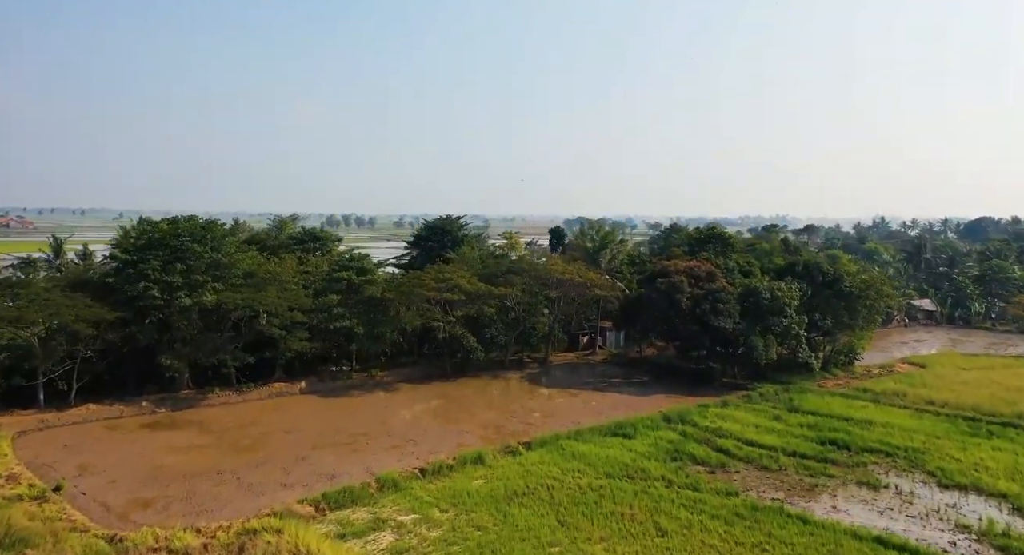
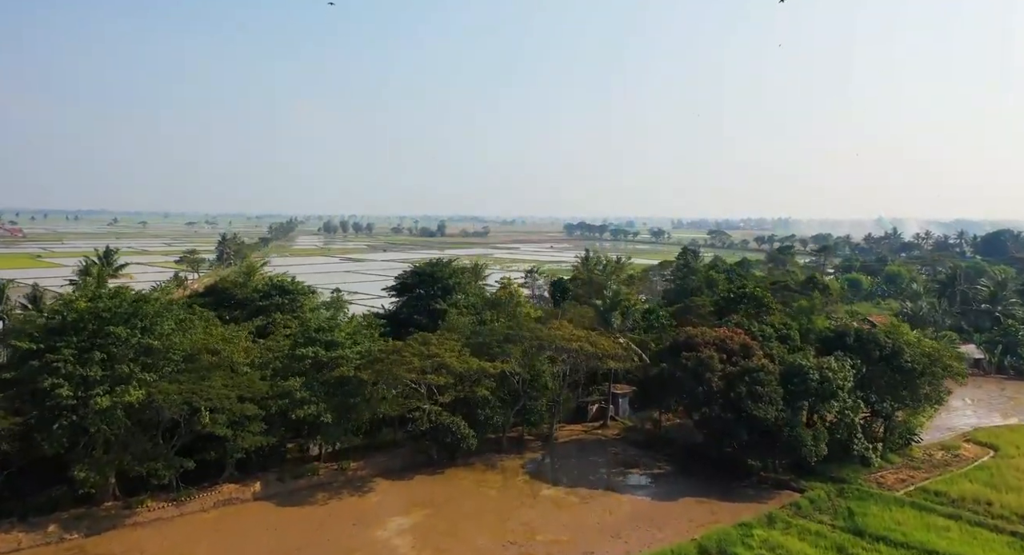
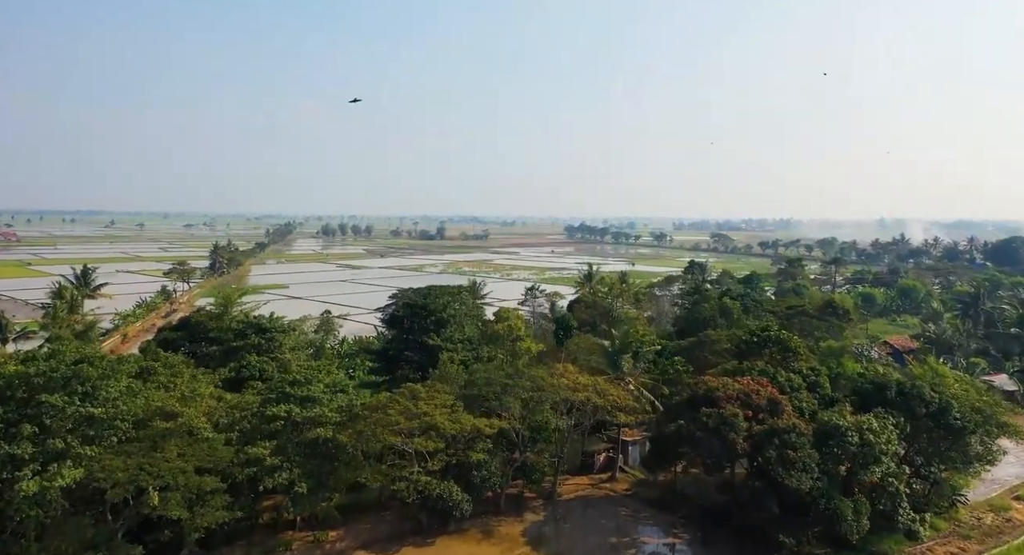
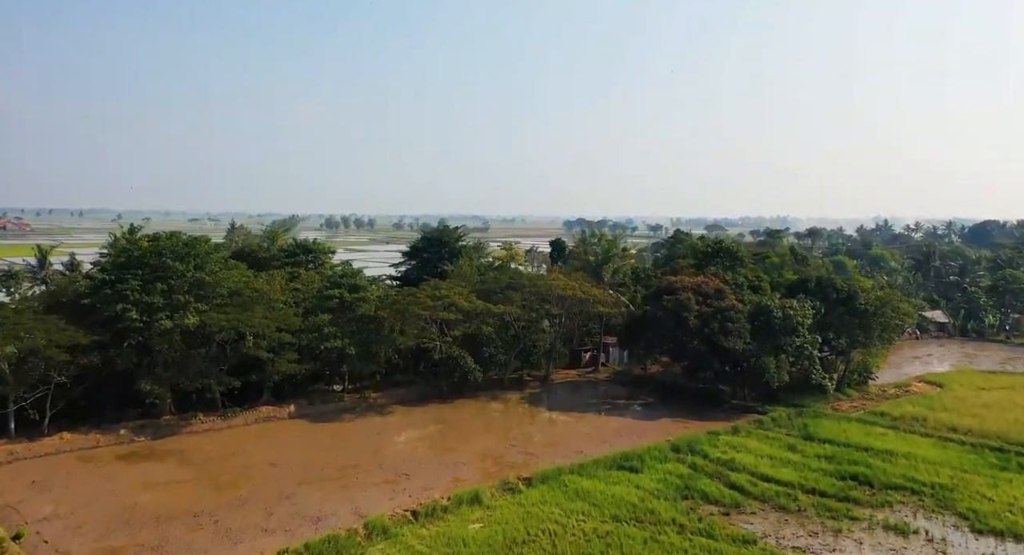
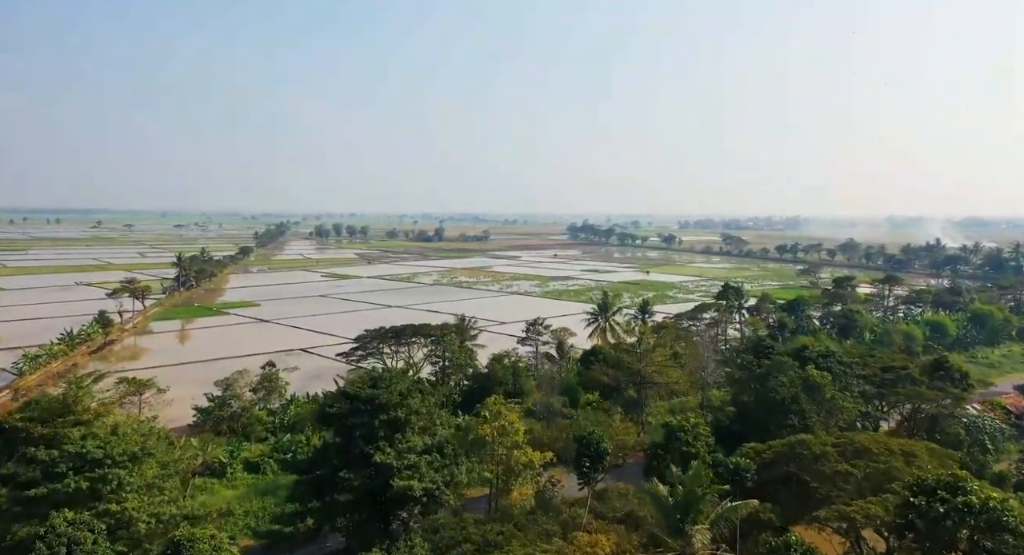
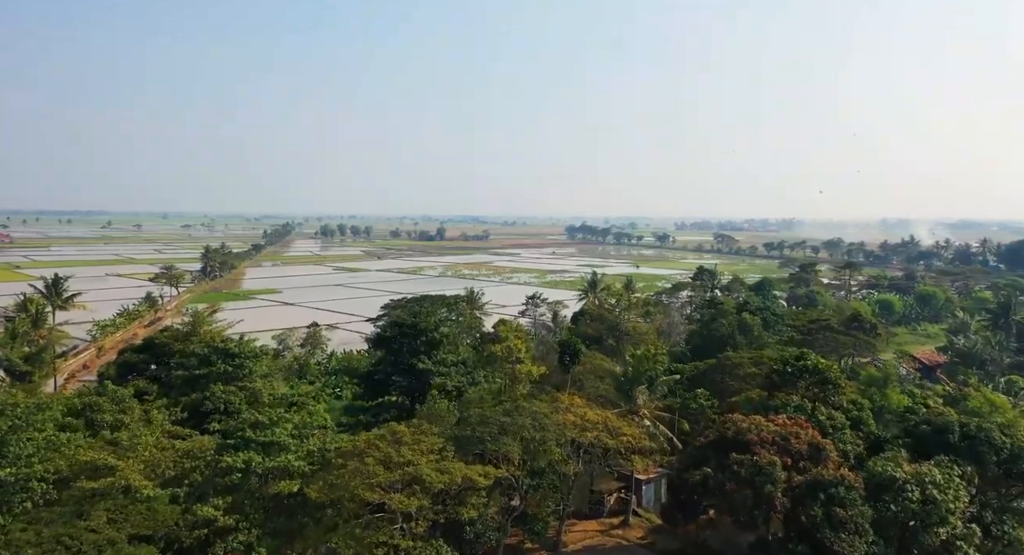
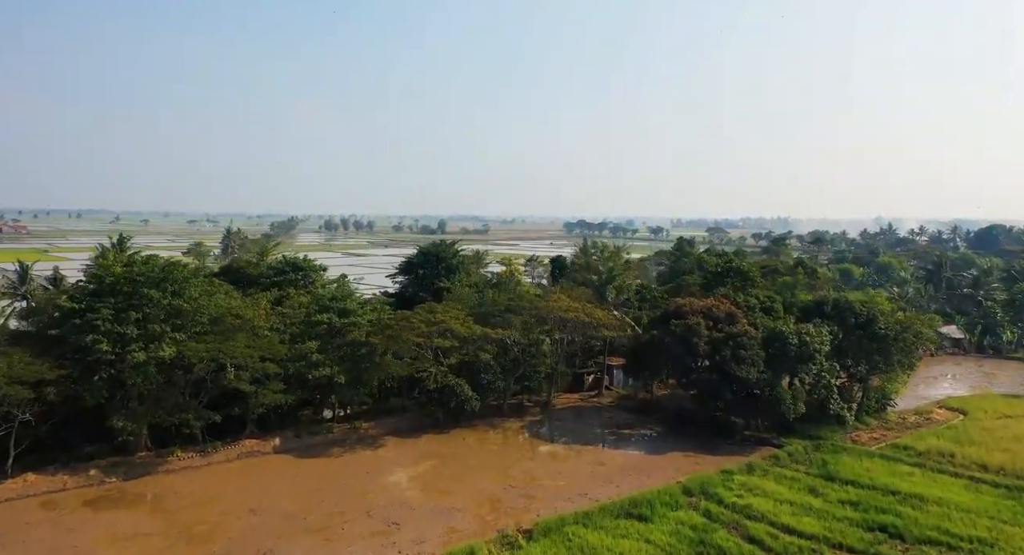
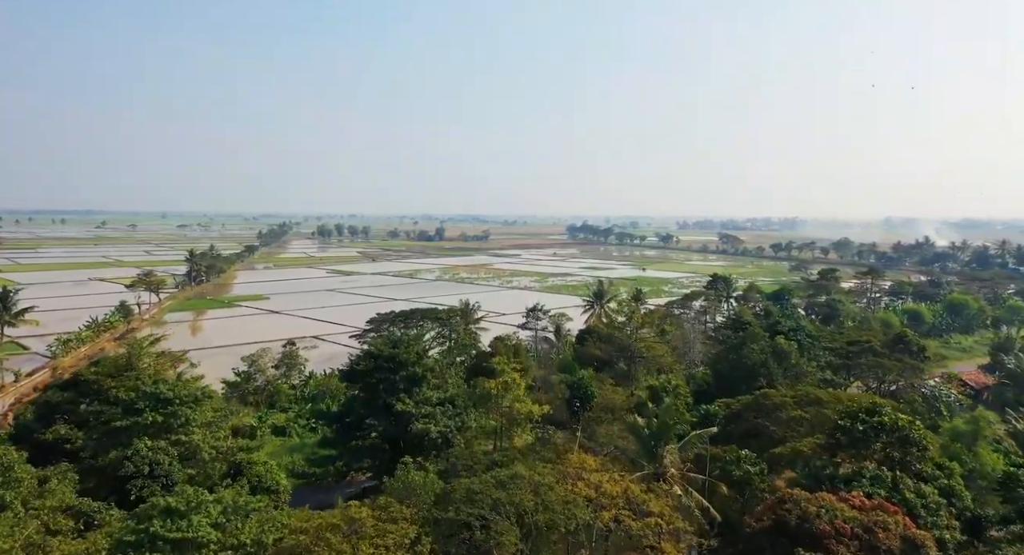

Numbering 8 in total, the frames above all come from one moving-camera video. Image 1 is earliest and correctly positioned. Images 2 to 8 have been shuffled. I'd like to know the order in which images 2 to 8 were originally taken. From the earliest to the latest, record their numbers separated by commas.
4, 7, 2, 3, 6, 8, 5
